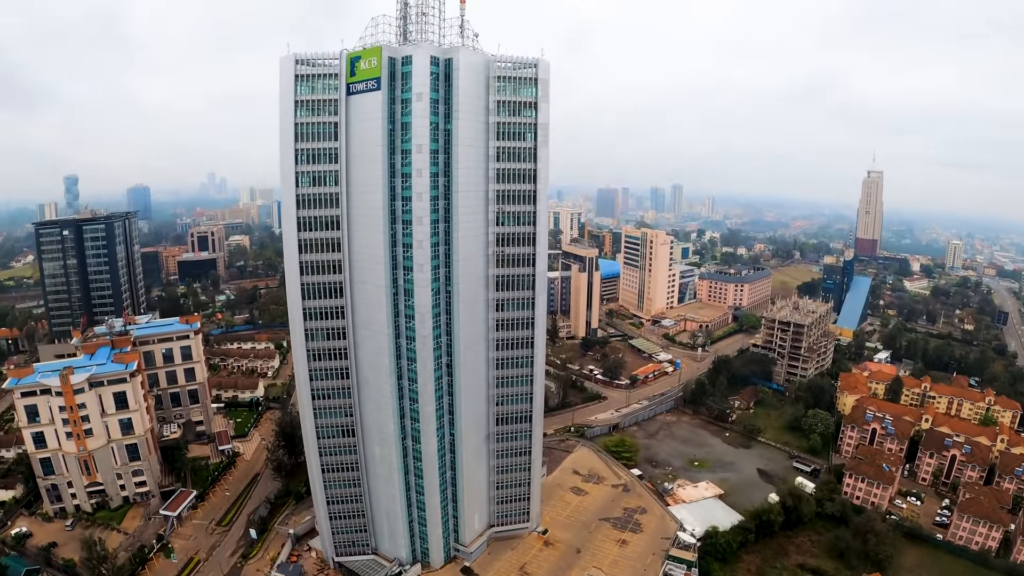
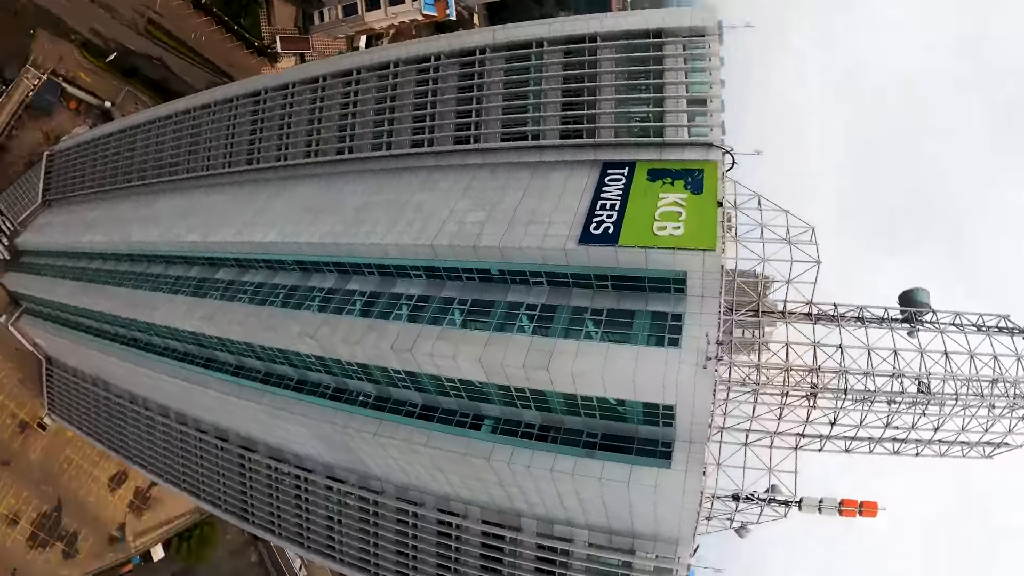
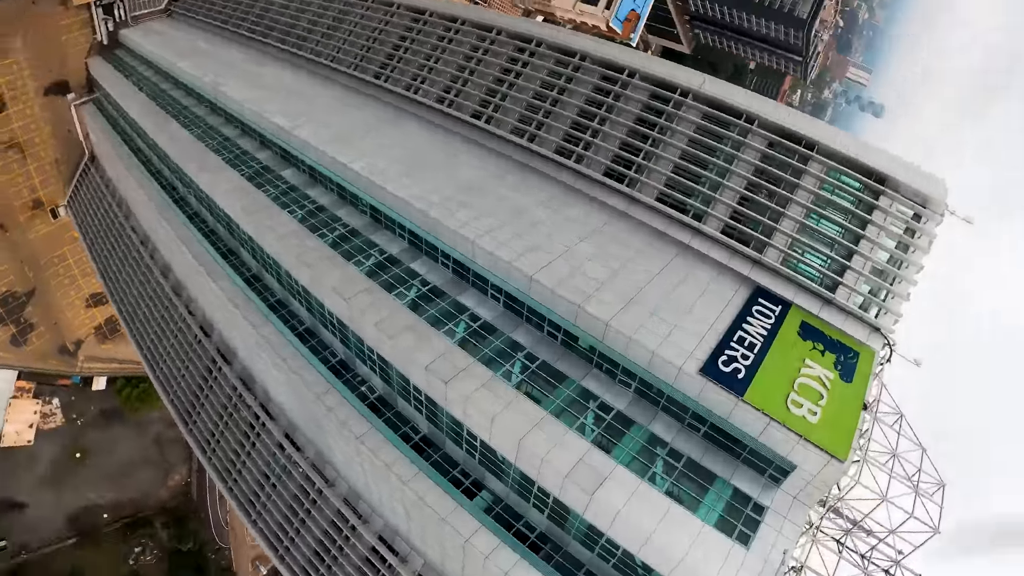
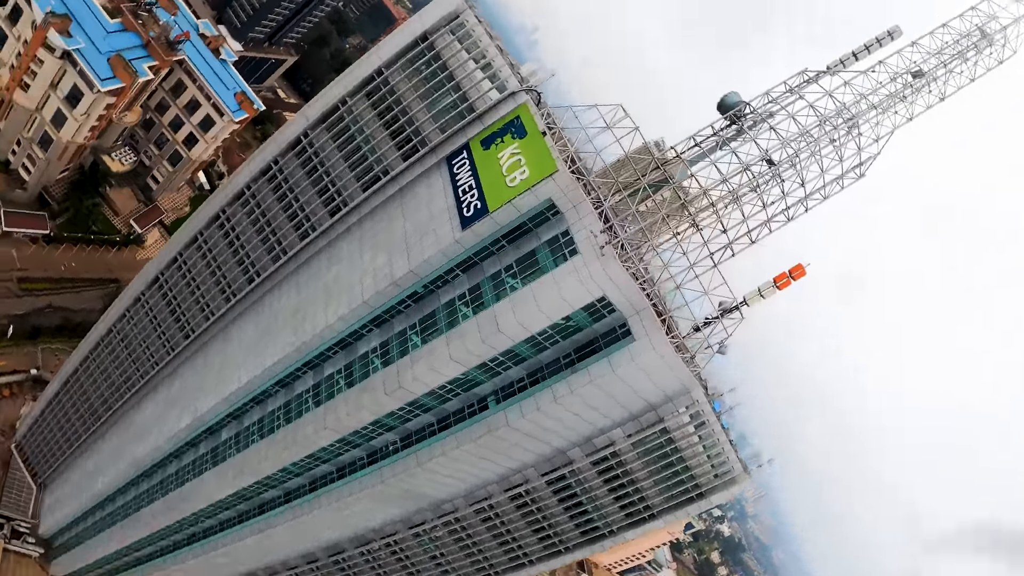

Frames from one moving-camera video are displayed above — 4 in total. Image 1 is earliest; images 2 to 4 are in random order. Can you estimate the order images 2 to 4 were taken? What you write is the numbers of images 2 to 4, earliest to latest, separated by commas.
4, 2, 3
